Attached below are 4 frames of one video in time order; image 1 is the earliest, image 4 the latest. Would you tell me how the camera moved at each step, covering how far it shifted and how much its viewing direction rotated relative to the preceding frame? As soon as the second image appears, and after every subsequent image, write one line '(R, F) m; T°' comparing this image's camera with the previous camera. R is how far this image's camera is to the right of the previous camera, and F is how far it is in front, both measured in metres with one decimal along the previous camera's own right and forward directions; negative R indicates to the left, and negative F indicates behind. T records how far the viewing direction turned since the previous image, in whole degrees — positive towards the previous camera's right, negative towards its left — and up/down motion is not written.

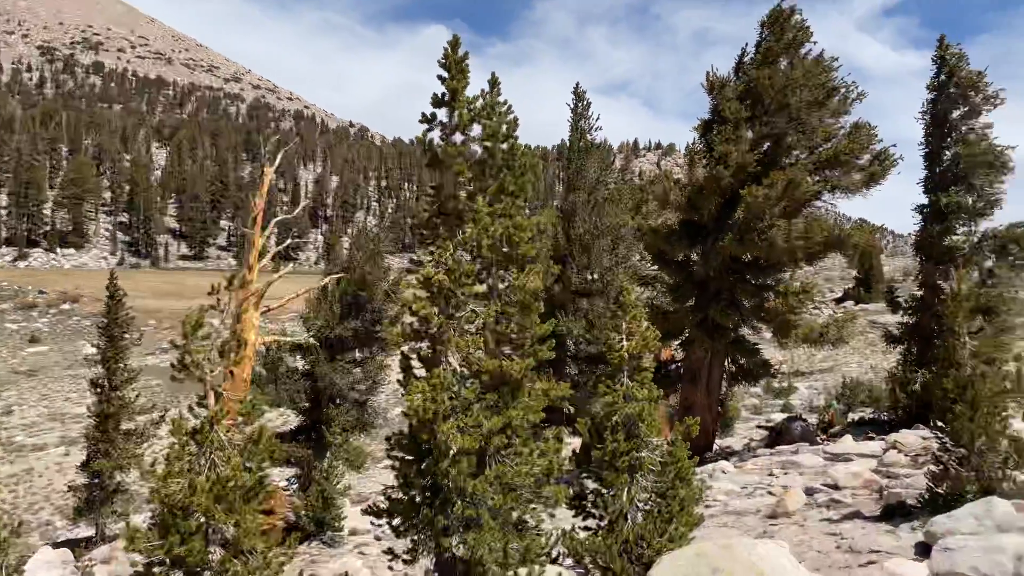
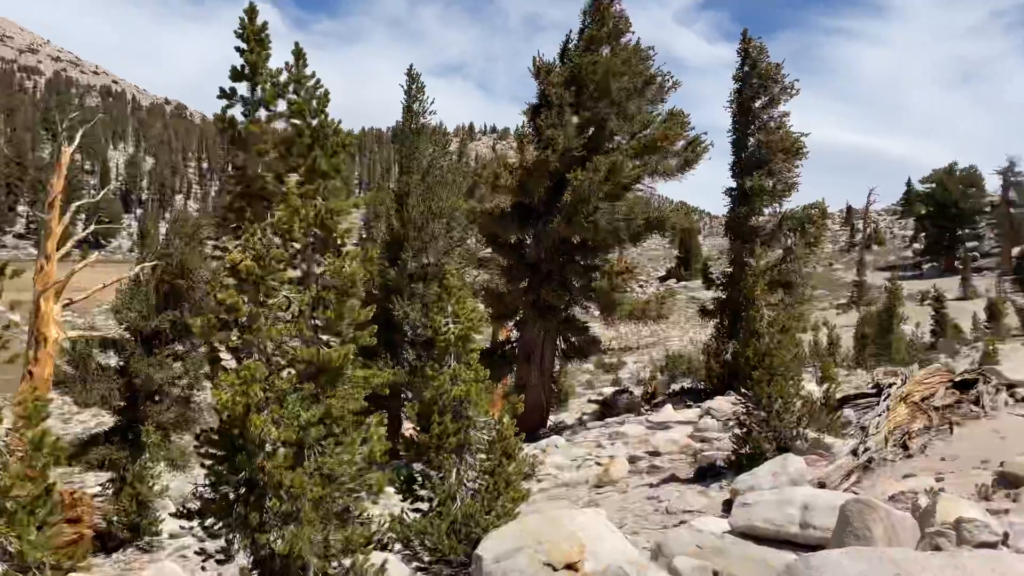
(+0.2, 0.0) m; +12°
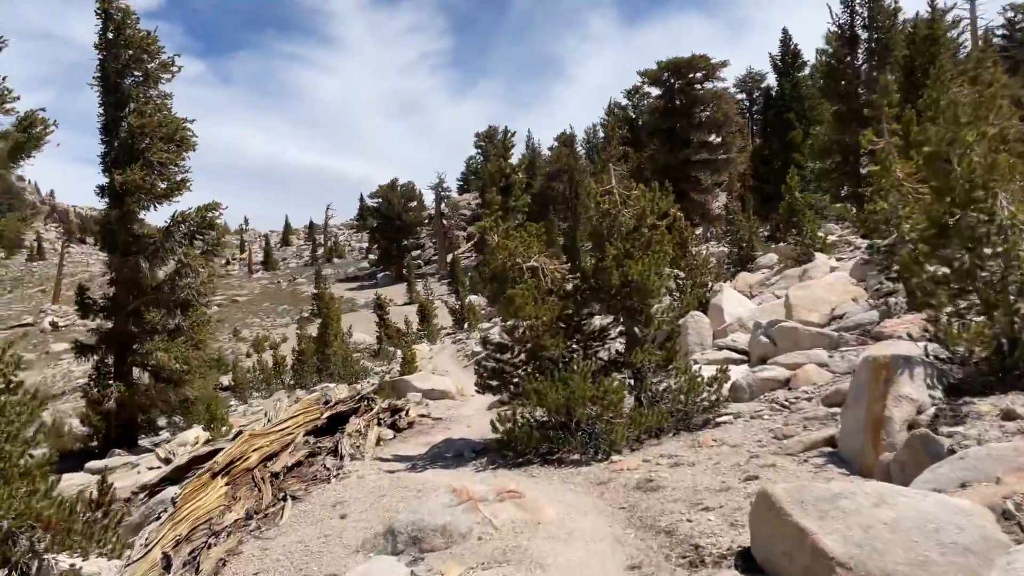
(+3.5, +3.8) m; +36°
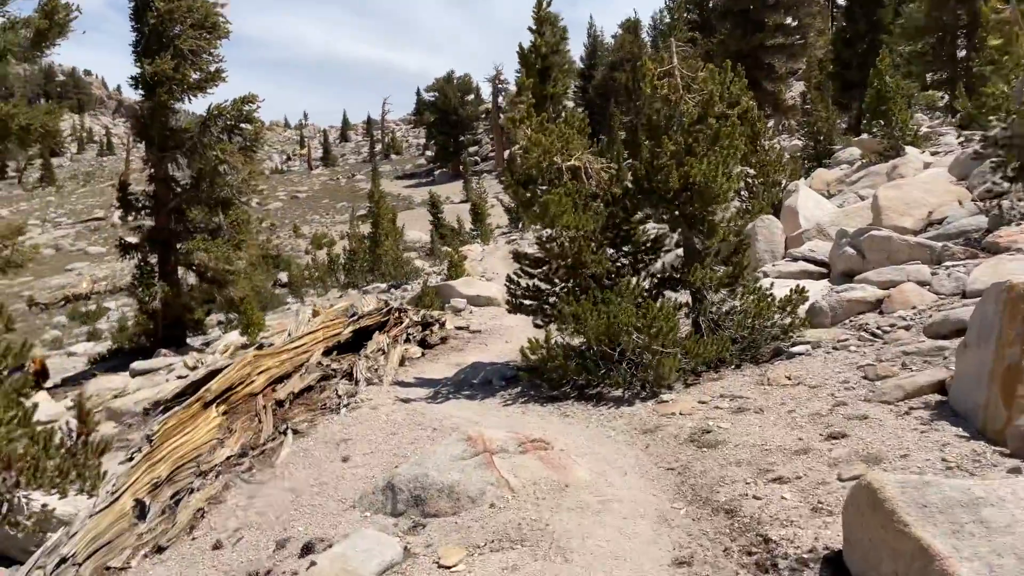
(+0.2, +1.2) m; -4°
